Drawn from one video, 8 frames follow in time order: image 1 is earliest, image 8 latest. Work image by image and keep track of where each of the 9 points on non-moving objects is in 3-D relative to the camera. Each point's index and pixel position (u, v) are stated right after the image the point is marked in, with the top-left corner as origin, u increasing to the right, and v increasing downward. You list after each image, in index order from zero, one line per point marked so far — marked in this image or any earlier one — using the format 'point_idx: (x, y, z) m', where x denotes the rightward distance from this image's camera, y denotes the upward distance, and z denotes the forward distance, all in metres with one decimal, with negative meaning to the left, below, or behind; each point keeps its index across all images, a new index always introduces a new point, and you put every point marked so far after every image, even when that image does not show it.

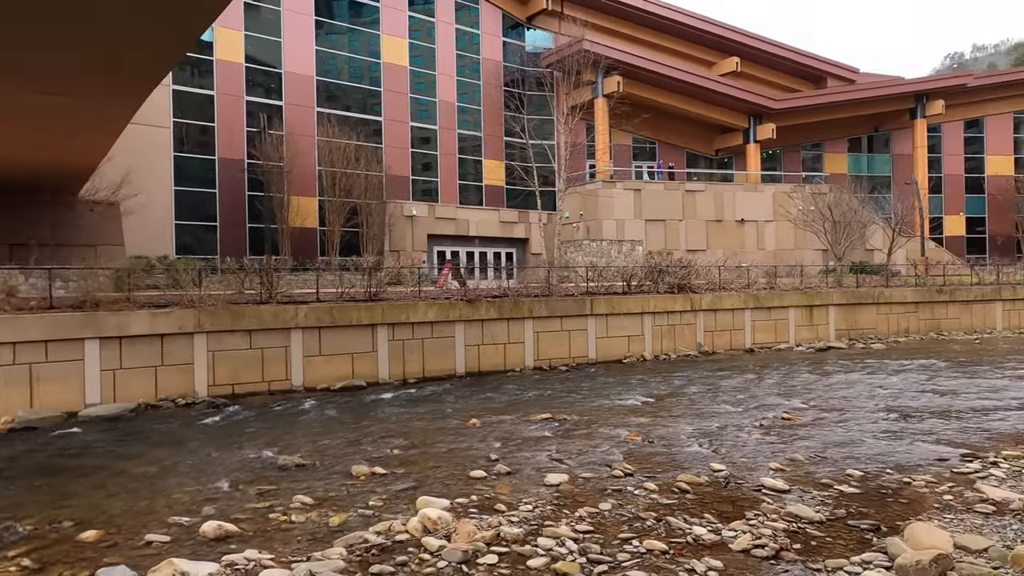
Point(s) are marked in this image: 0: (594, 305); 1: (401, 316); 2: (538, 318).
0: (+2.4, -0.5, +19.2) m
1: (-2.8, -0.7, +16.5) m
2: (+0.7, -0.8, +18.4) m
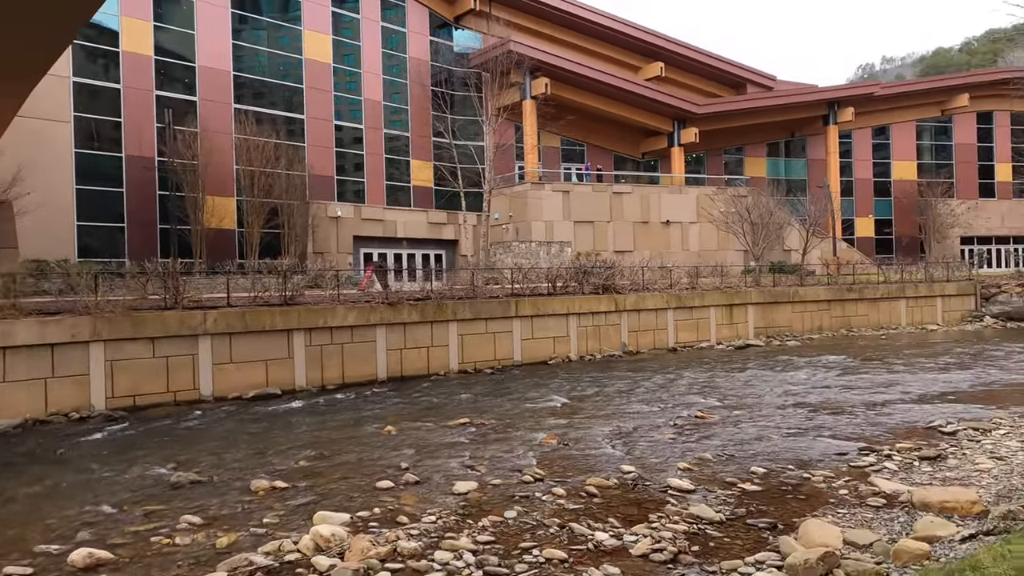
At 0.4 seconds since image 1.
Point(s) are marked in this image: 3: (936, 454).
0: (+0.2, -0.6, +19.1) m
1: (-4.7, -0.8, +16.0) m
2: (-1.4, -0.9, +18.2) m
3: (+5.0, -2.0, +7.8) m
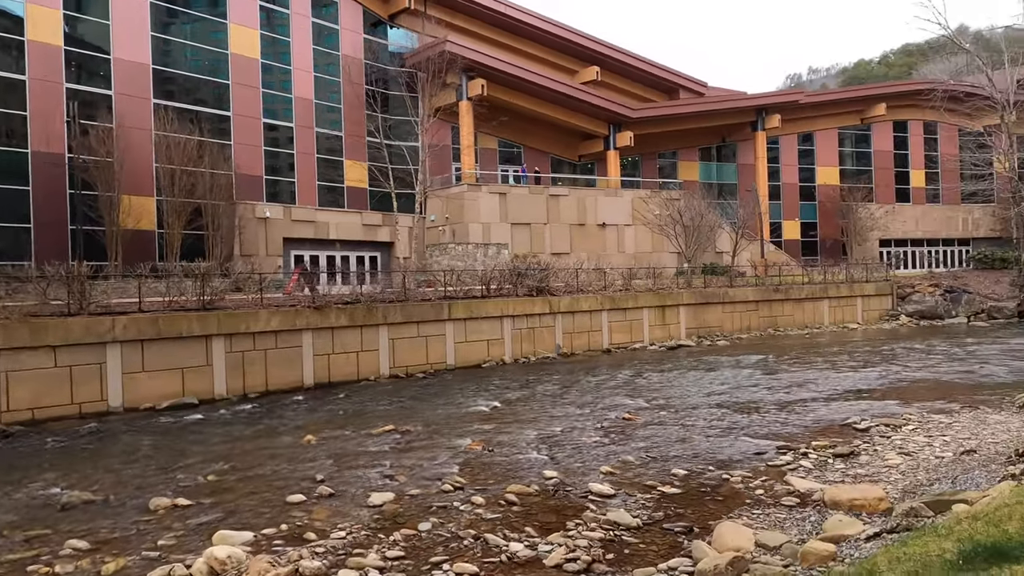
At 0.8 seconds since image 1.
0: (-1.7, -0.6, +18.8) m
1: (-6.3, -0.9, +15.3) m
2: (-3.2, -1.0, +17.7) m
3: (+4.1, -2.0, +8.0) m
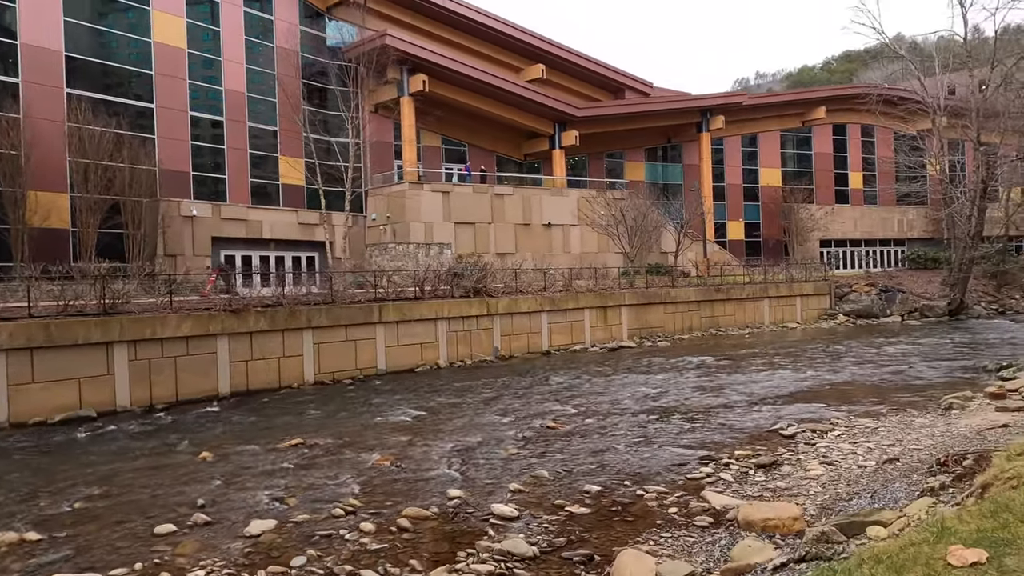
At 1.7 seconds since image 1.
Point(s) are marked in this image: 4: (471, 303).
0: (-3.5, -0.7, +18.0) m
1: (-7.9, -0.9, +14.2) m
2: (-4.9, -1.0, +16.8) m
3: (+3.0, -2.0, +7.6) m
4: (-1.2, -0.4, +19.9) m
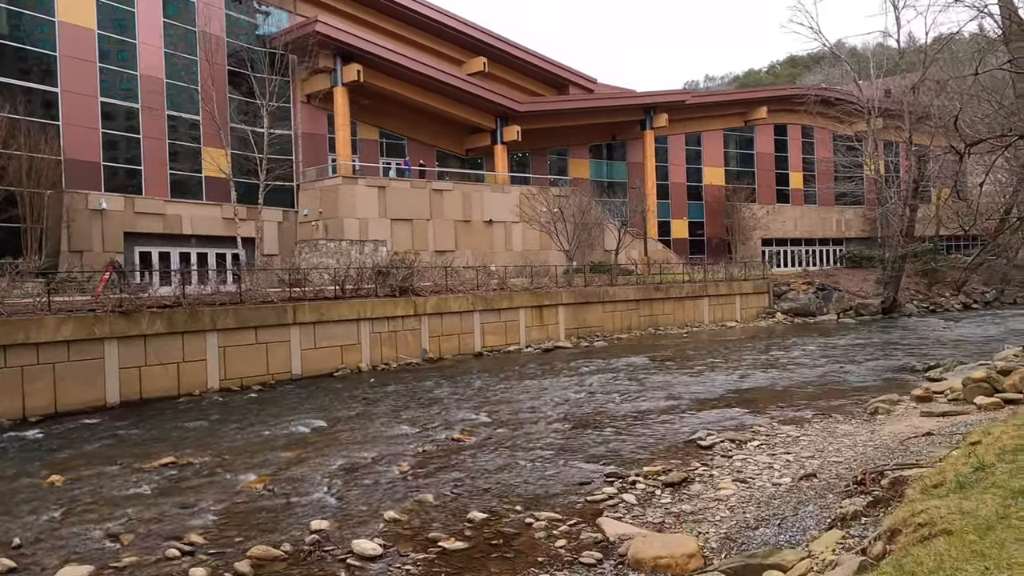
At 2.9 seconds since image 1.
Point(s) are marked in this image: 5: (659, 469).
0: (-5.4, -0.6, +16.8) m
1: (-9.5, -0.9, +12.7) m
2: (-6.8, -1.0, +15.5) m
3: (+1.8, -2.0, +6.9) m
4: (-3.3, -0.4, +18.8) m
5: (+1.6, -2.0, +7.3) m
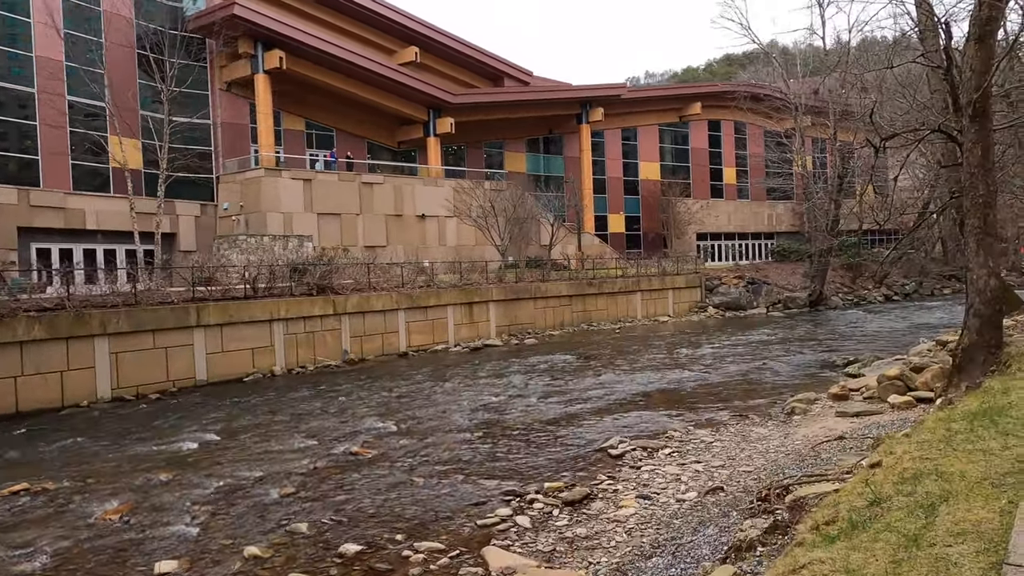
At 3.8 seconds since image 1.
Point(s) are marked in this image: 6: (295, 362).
0: (-7.3, -0.6, +15.6) m
1: (-11.0, -1.0, +11.2) m
2: (-8.5, -1.0, +14.3) m
3: (+0.7, -2.0, +6.3) m
4: (-5.3, -0.4, +17.8) m
5: (+0.5, -2.0, +6.8) m
6: (-5.7, -2.0, +17.5) m
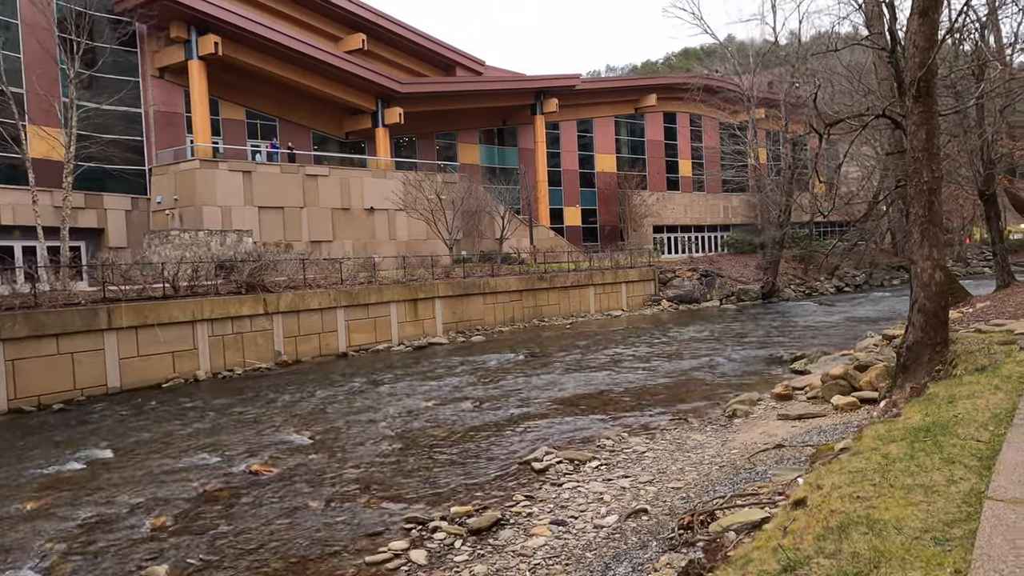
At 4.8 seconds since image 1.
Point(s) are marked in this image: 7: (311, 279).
0: (-8.7, -0.6, +14.4) m
1: (-12.2, -1.0, +9.8) m
2: (-9.8, -1.0, +13.0) m
3: (-0.2, -2.0, +5.6) m
4: (-6.8, -0.3, +16.7) m
5: (-0.4, -2.0, +6.0) m
6: (-7.2, -1.9, +16.4) m
7: (-5.9, +0.3, +19.6) m
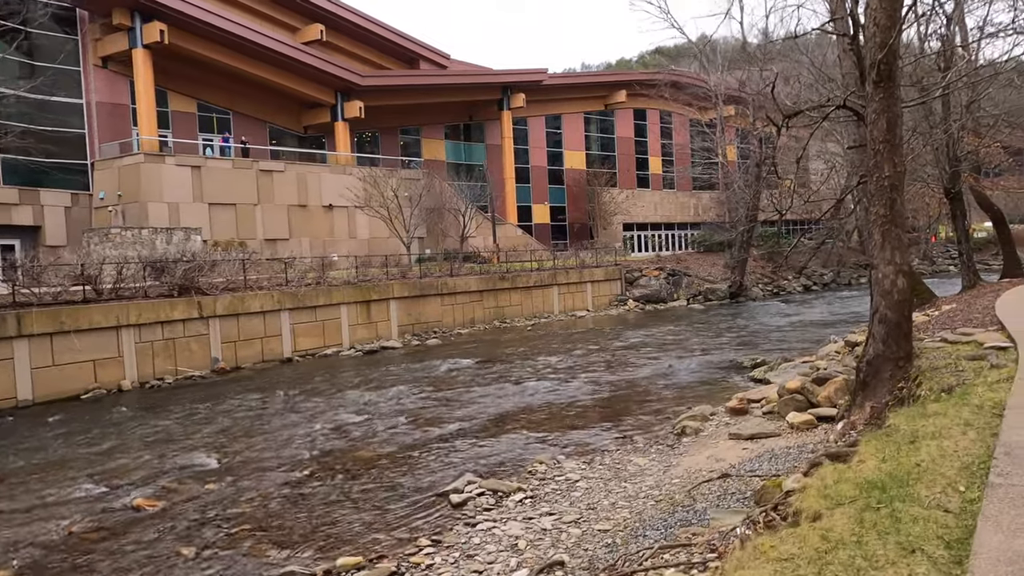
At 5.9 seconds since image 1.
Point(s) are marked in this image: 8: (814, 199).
0: (-9.7, -0.7, +13.2) m
1: (-13.1, -1.1, +8.5) m
2: (-10.8, -1.1, +11.8) m
3: (-0.9, -2.1, +4.7) m
4: (-8.0, -0.4, +15.6) m
5: (-1.1, -2.1, +5.1) m
6: (-8.3, -2.0, +15.2) m
7: (-7.2, +0.3, +18.5) m
8: (+6.4, +1.9, +14.0) m
